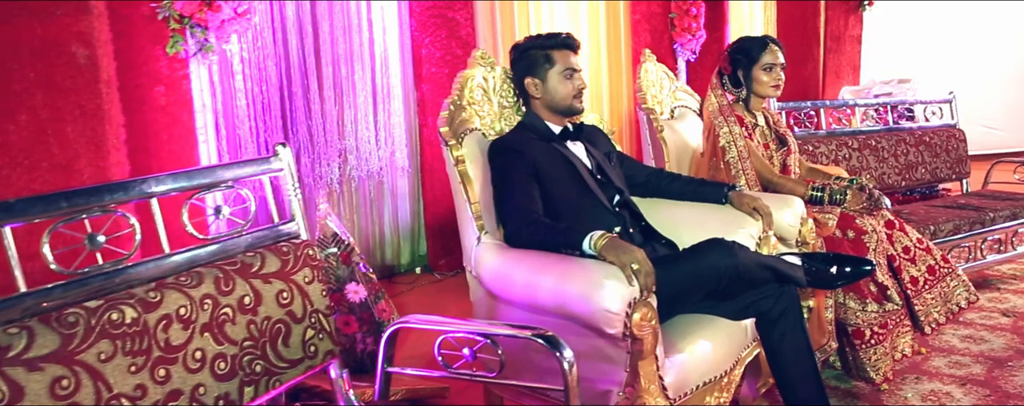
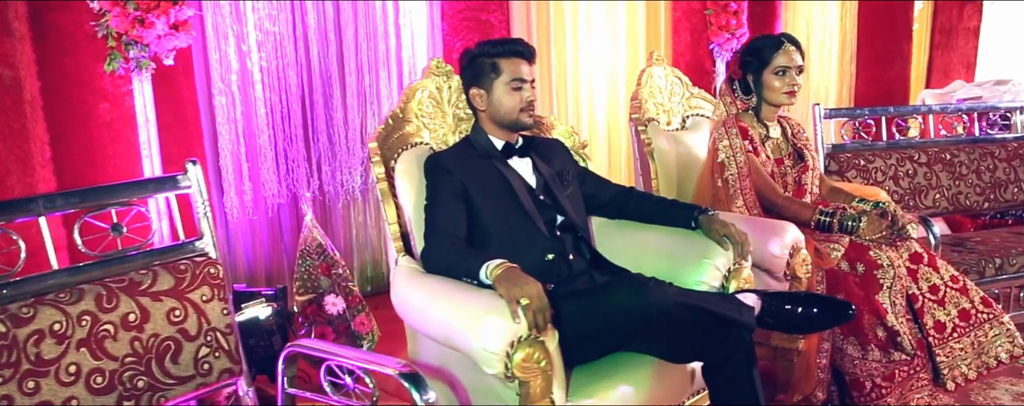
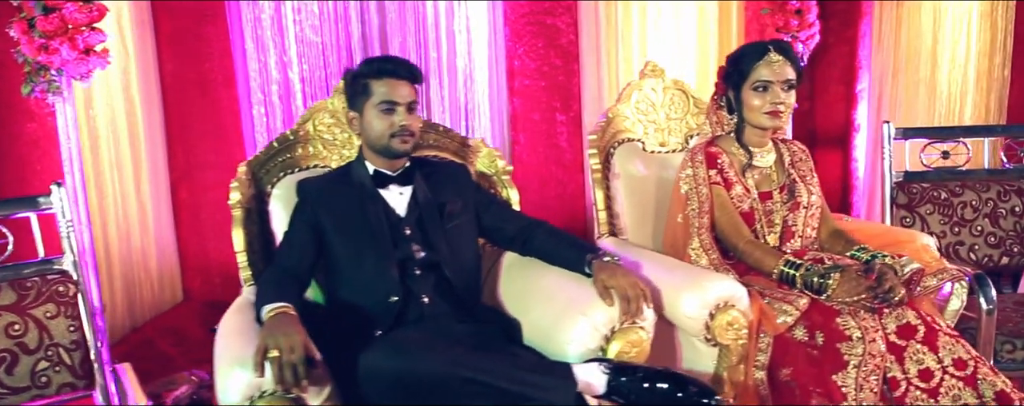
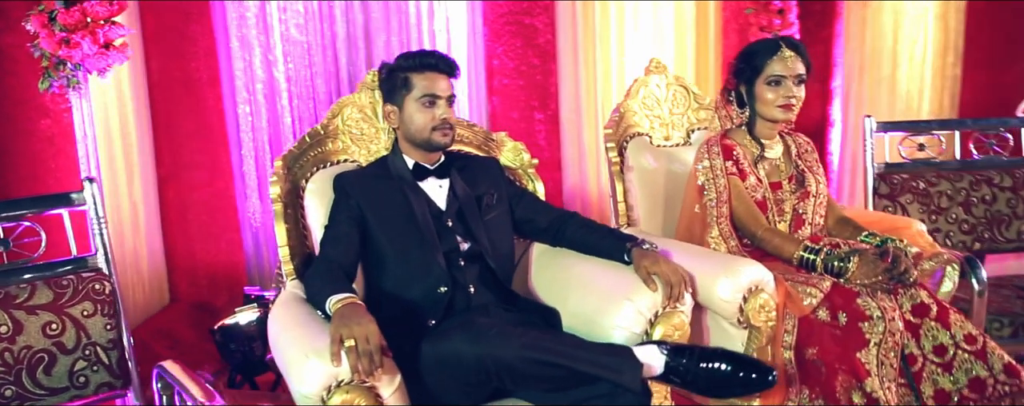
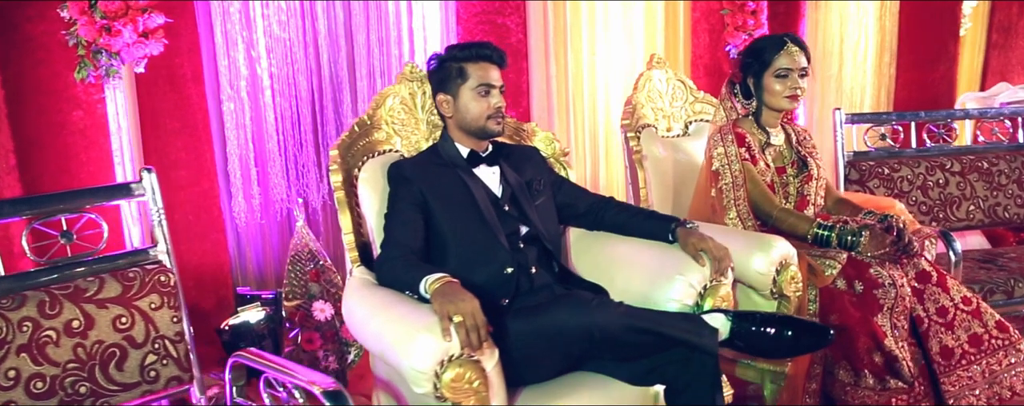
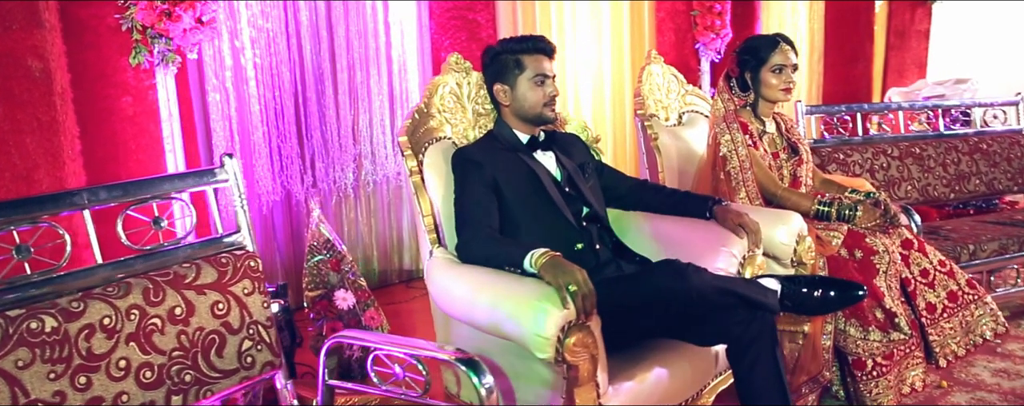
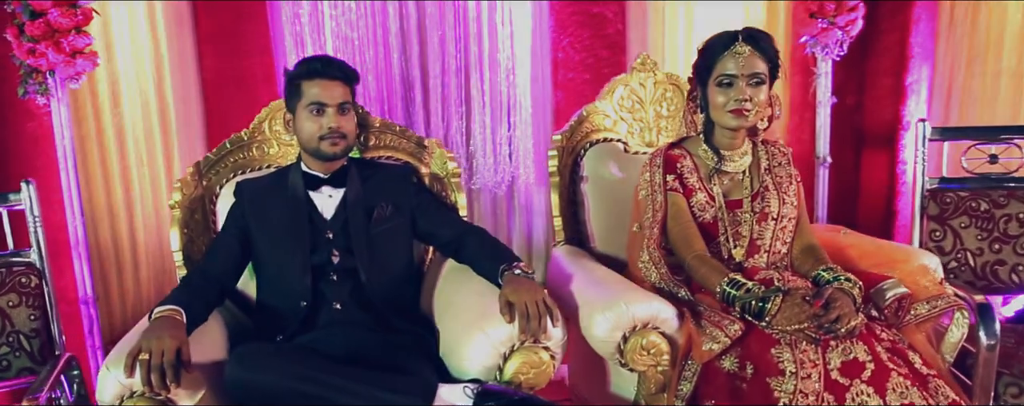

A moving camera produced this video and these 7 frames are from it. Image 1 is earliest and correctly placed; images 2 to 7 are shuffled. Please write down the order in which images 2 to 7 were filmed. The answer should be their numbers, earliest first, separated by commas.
6, 2, 5, 4, 3, 7
